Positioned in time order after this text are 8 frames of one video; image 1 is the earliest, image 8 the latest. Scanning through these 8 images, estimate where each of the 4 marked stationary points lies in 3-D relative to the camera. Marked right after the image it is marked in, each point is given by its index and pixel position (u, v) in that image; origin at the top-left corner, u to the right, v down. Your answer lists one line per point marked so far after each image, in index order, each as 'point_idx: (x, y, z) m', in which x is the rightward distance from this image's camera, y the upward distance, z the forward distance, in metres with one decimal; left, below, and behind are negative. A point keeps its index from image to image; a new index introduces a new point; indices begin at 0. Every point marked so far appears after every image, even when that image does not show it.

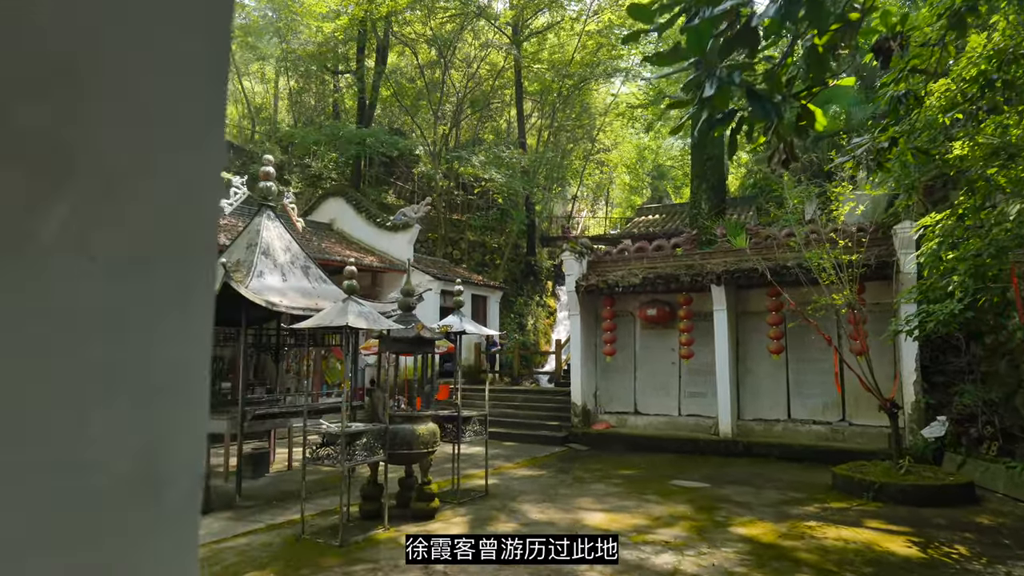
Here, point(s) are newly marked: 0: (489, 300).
0: (-0.8, -0.4, +18.5) m
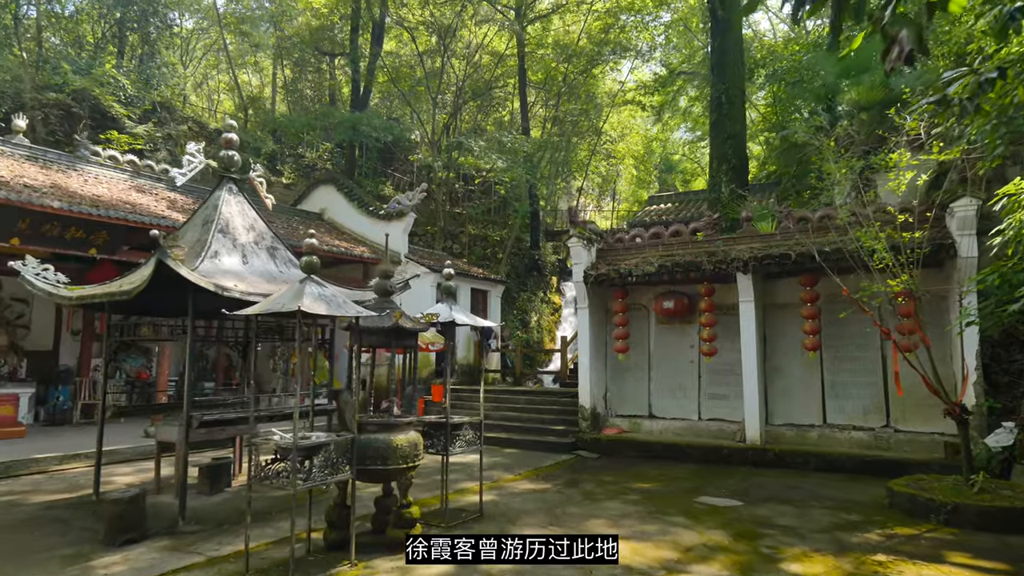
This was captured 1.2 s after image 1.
0: (-0.7, -0.2, +17.4) m
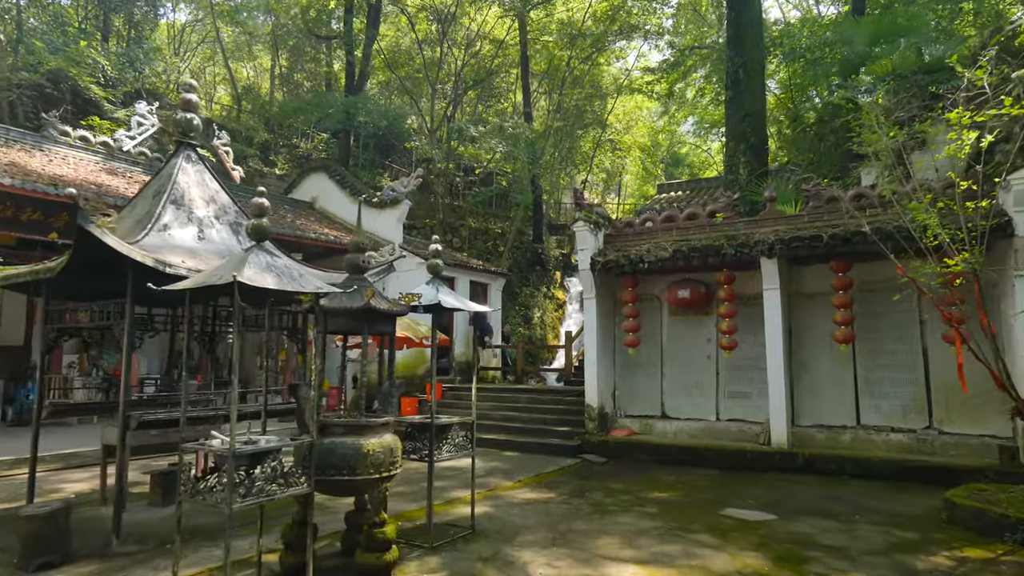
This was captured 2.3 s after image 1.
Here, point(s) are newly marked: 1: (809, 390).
0: (-0.7, 0.0, +16.5) m
1: (+4.7, -1.6, +8.8) m
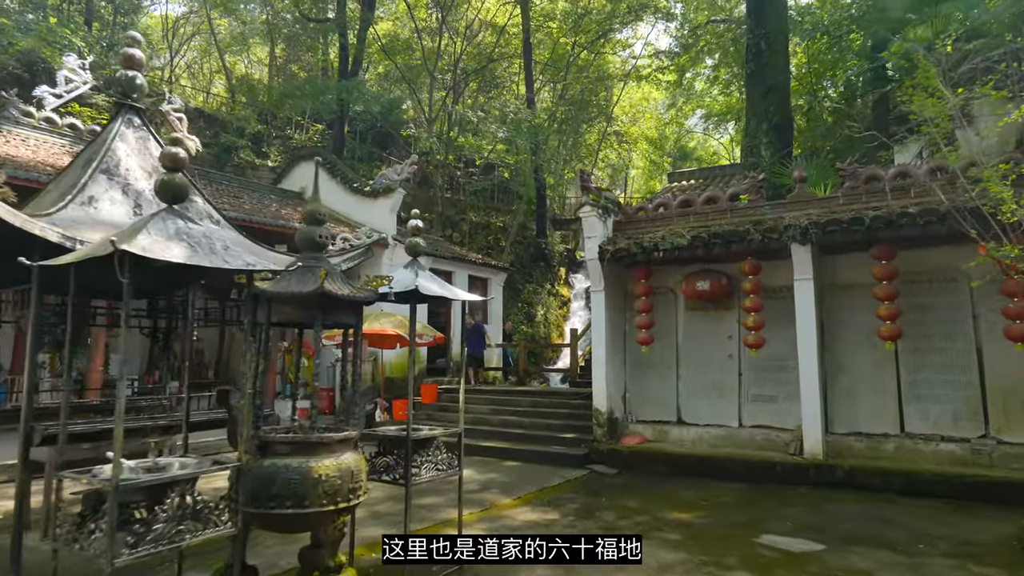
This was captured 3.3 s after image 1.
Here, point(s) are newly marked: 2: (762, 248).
0: (-0.6, +0.1, +15.6) m
1: (+4.7, -1.5, +7.8) m
2: (+3.5, +0.6, +7.8) m
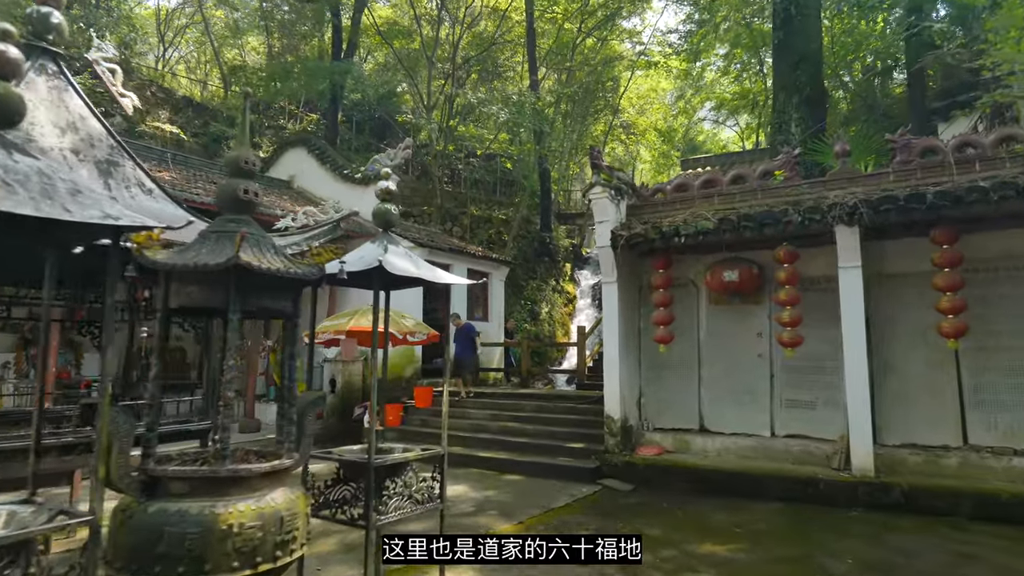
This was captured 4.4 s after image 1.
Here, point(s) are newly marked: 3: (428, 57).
0: (-0.5, +0.2, +14.6) m
1: (+4.7, -1.4, +6.8) m
2: (+3.5, +0.7, +6.8) m
3: (-3.0, +8.2, +19.7) m
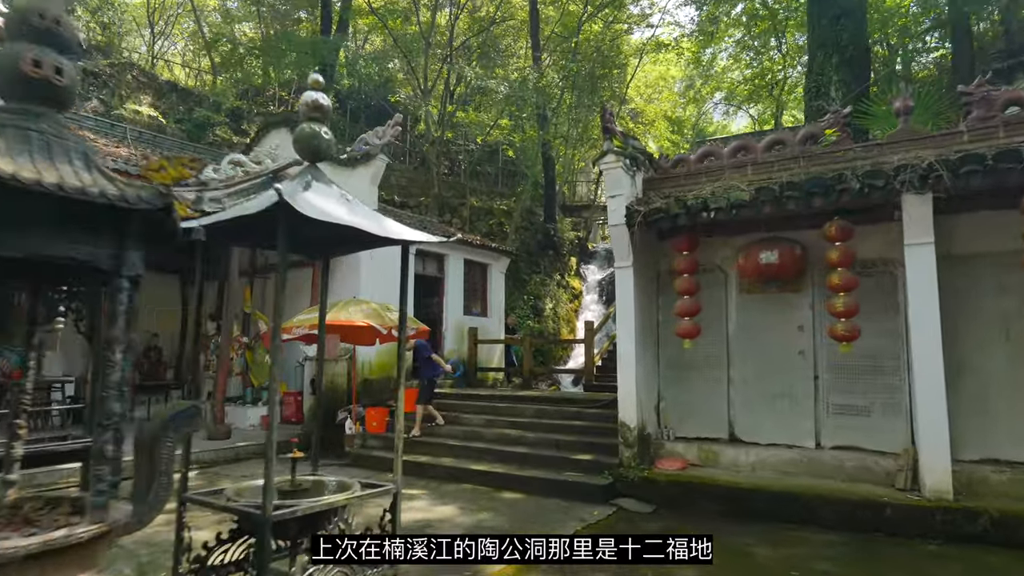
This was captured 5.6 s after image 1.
0: (-0.5, +0.4, +13.5) m
1: (+4.7, -1.2, +5.6) m
2: (+3.5, +0.9, +5.6) m
3: (-2.9, +8.4, +18.5) m
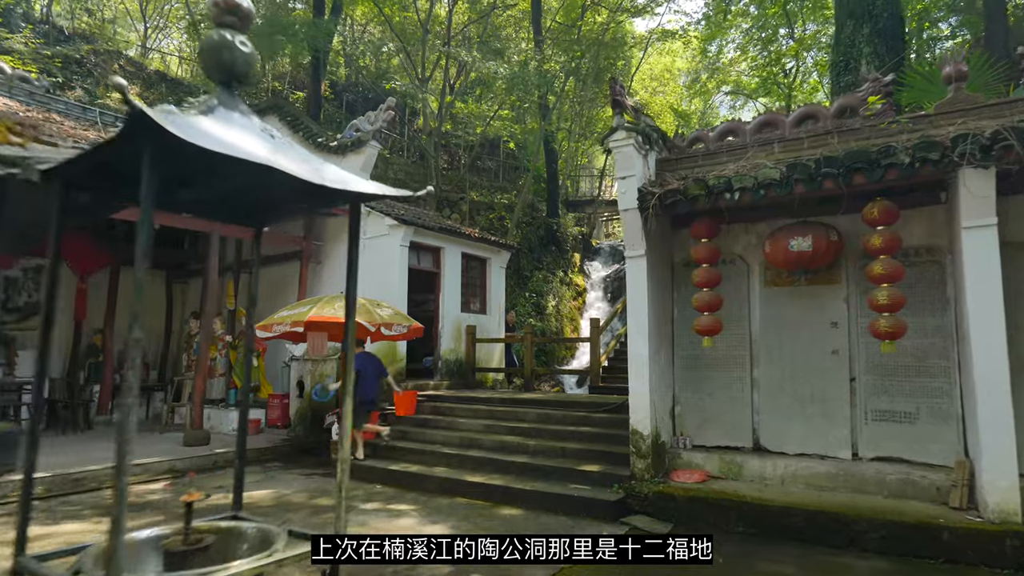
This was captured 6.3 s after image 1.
0: (-0.5, +0.5, +12.8) m
1: (+4.7, -1.1, +4.9) m
2: (+3.5, +1.0, +4.9) m
3: (-2.9, +8.5, +17.9) m
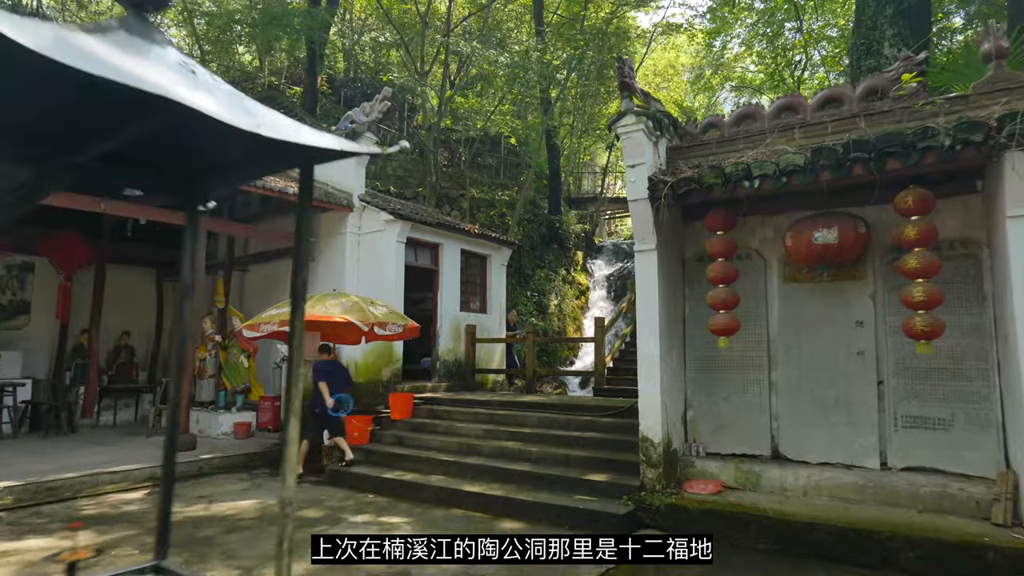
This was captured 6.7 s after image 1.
0: (-0.5, +0.5, +12.4) m
1: (+4.7, -1.1, +4.5) m
2: (+3.5, +1.0, +4.5) m
3: (-2.9, +8.5, +17.5) m
